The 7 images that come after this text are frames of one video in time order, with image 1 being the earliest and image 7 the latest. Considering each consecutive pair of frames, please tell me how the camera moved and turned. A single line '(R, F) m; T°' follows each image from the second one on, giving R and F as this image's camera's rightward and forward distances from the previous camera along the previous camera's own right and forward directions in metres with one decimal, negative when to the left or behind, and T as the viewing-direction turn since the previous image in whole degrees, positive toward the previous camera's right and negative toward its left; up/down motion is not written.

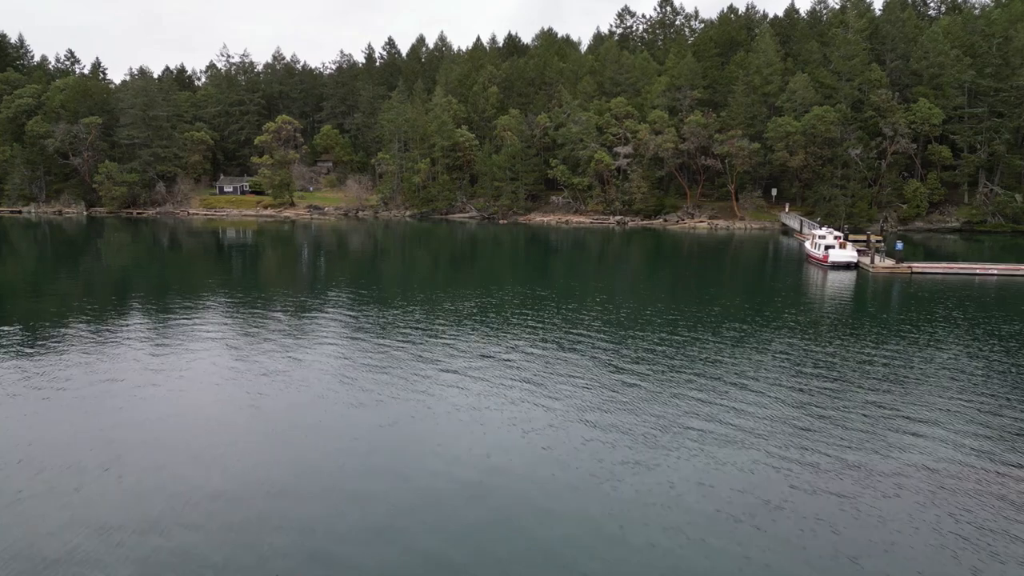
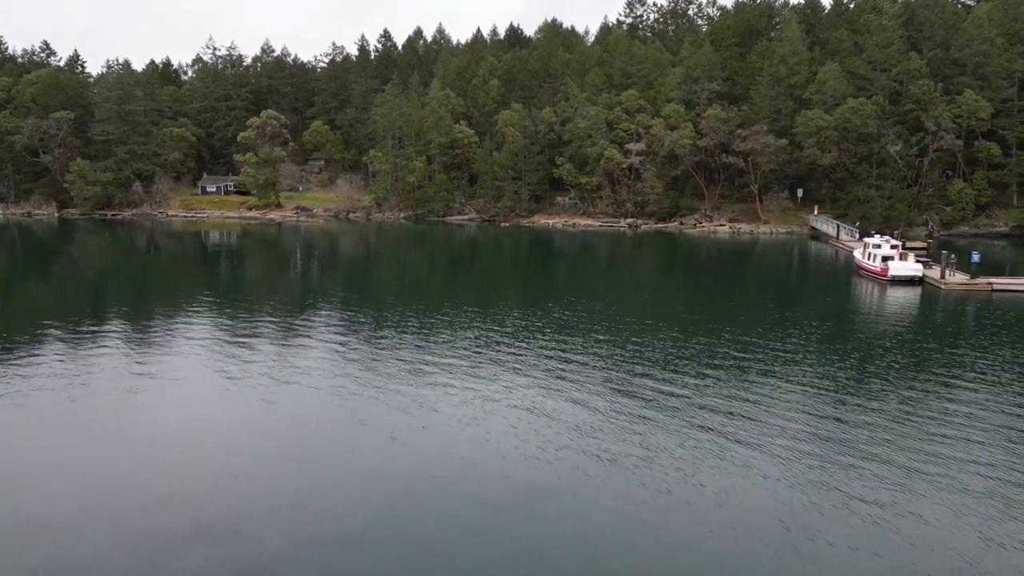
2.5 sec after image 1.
(-0.3, +6.7) m; 0°
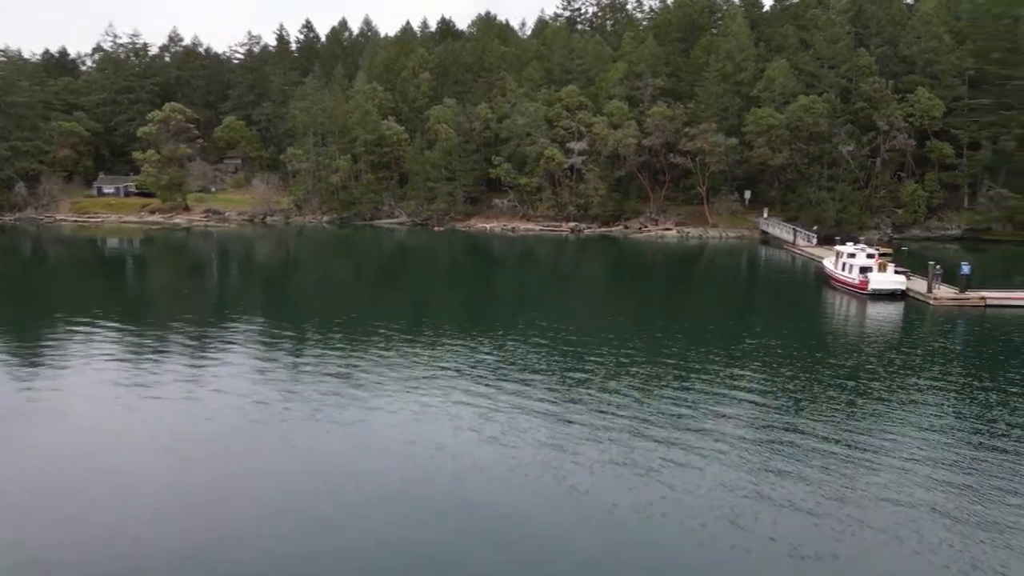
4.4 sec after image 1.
(-0.2, +5.8) m; +5°
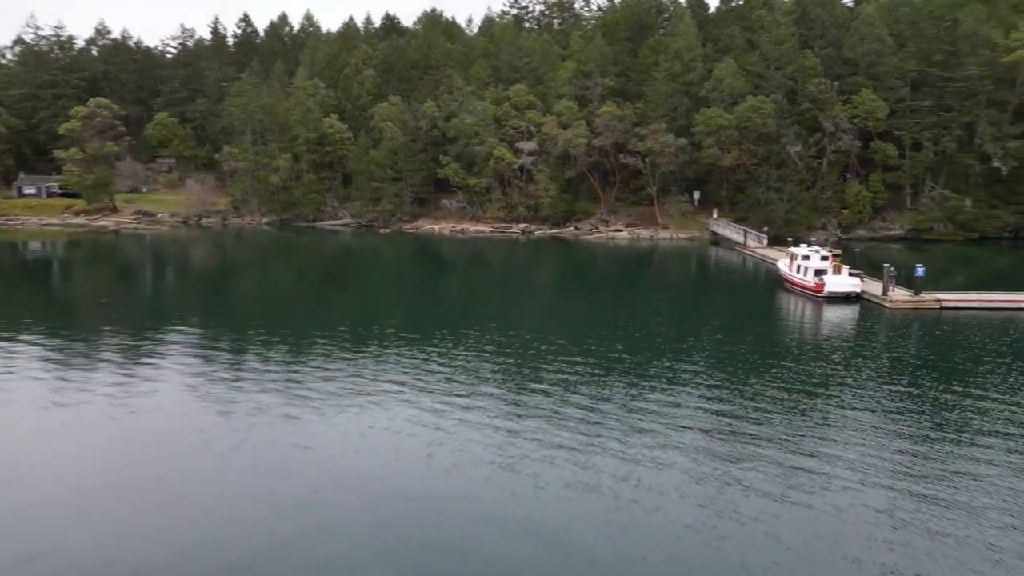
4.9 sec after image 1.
(-0.1, +1.7) m; +4°
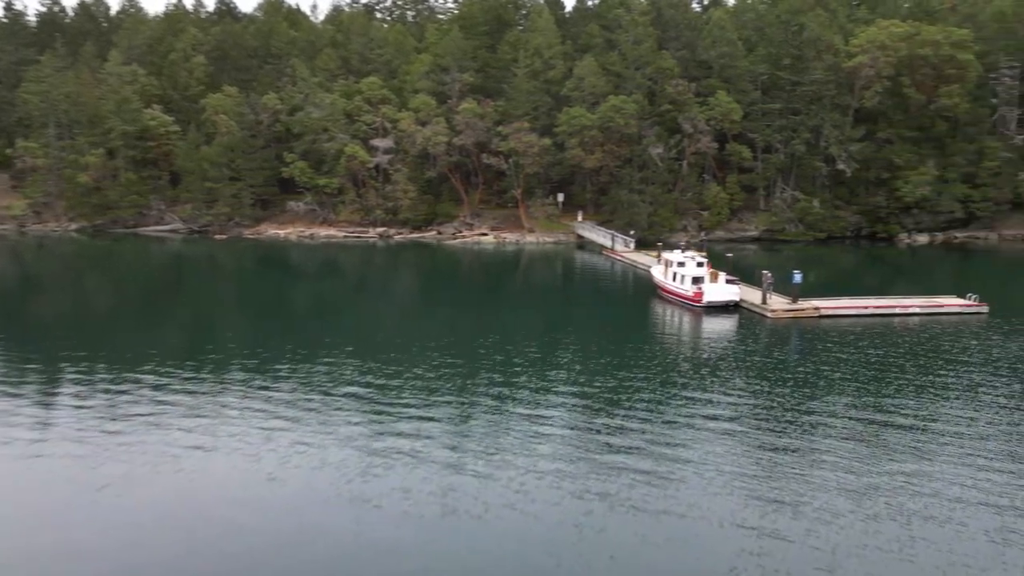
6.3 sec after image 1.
(+0.1, +4.2) m; +11°
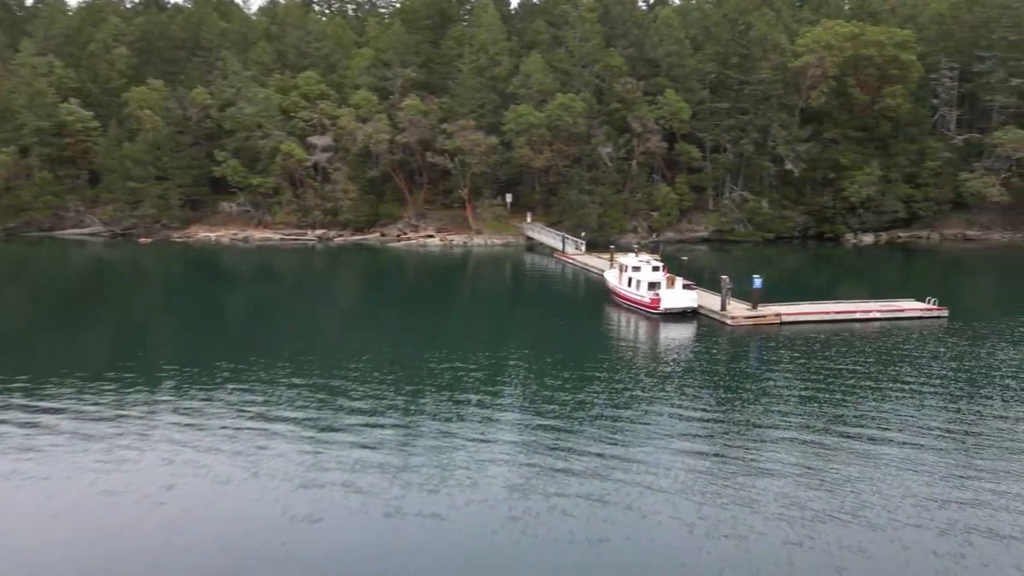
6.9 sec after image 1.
(0.0, +2.1) m; +4°
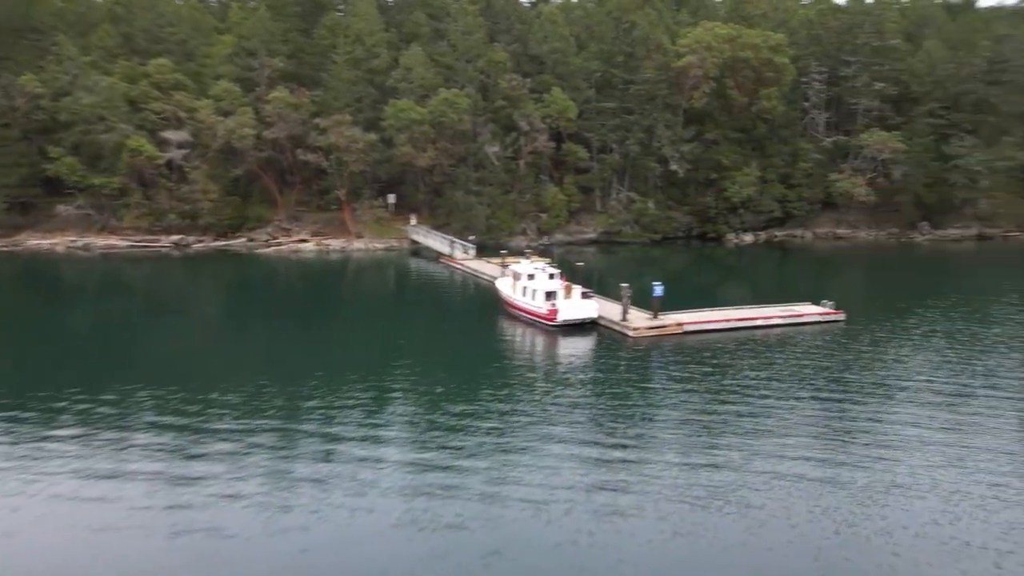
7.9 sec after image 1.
(0.0, +3.0) m; +9°
